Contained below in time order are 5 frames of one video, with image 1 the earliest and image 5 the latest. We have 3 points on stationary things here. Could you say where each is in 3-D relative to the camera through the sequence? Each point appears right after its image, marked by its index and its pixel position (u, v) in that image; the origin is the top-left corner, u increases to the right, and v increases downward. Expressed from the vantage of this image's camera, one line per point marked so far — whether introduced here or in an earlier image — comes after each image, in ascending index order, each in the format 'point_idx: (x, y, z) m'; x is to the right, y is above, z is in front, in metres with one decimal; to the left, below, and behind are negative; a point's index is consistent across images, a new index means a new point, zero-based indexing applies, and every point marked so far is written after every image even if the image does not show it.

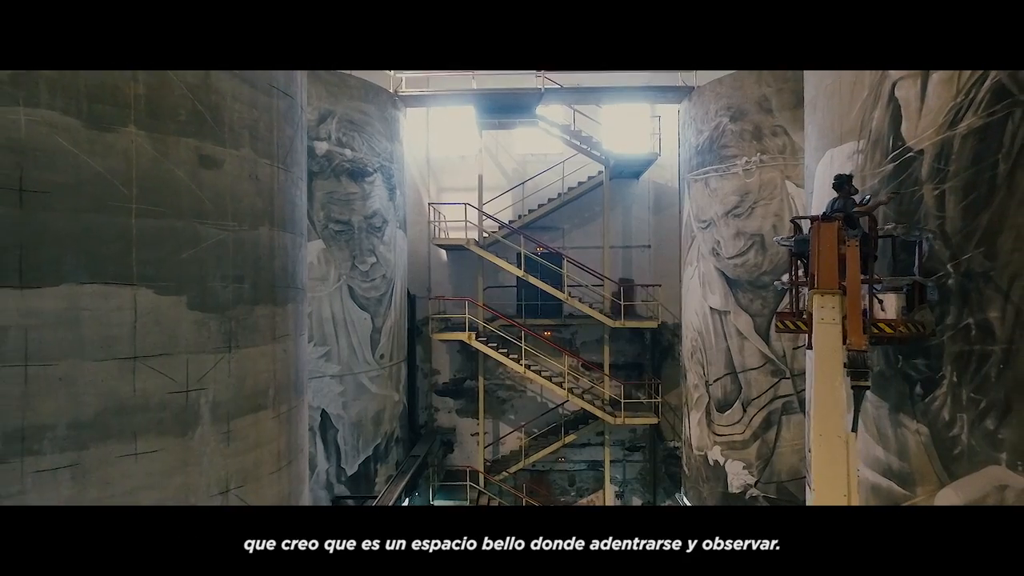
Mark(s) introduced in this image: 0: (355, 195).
0: (-2.3, +1.4, +8.9) m
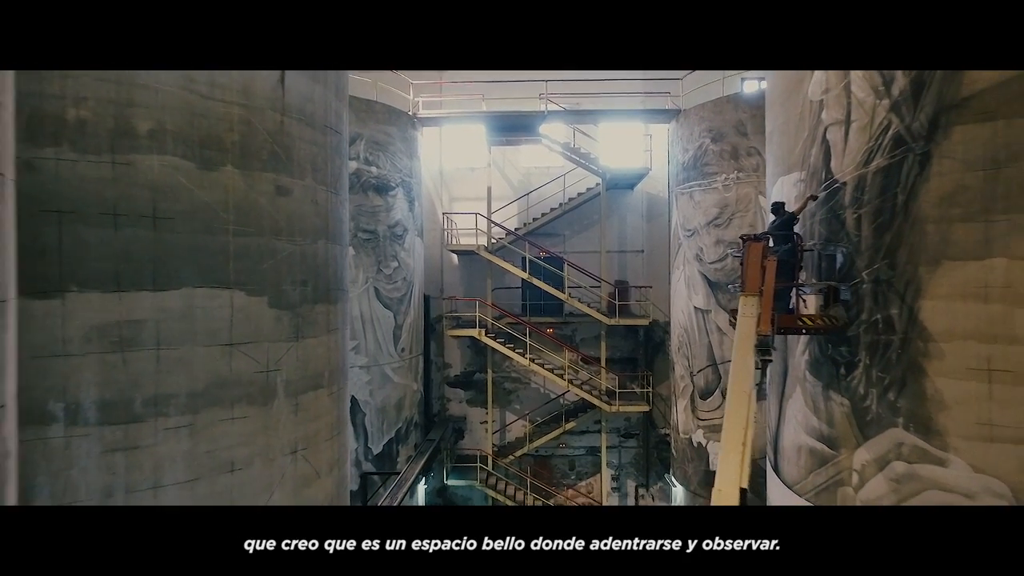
0: (-2.2, +1.3, +10.0) m
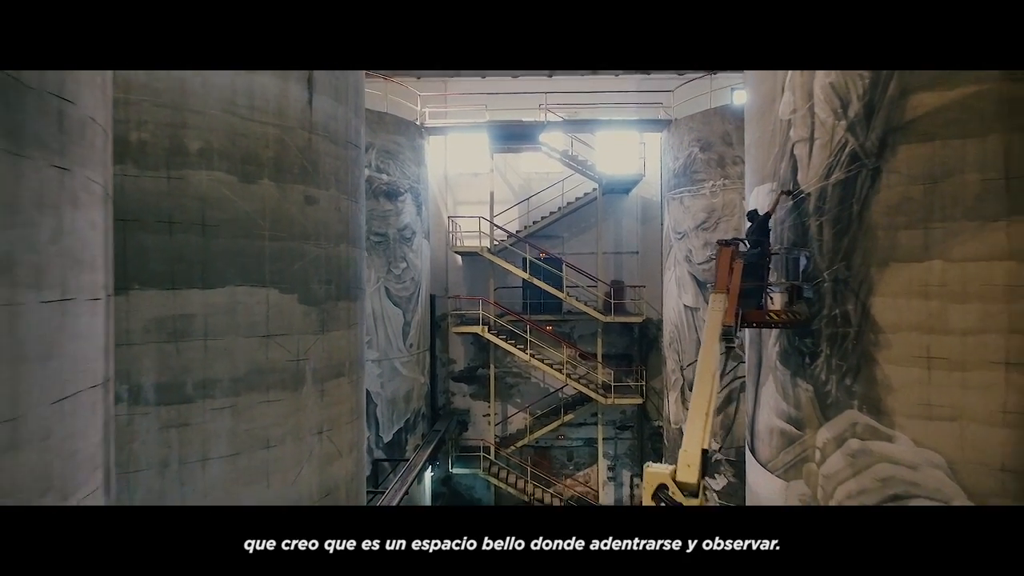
0: (-2.2, +1.4, +10.7) m
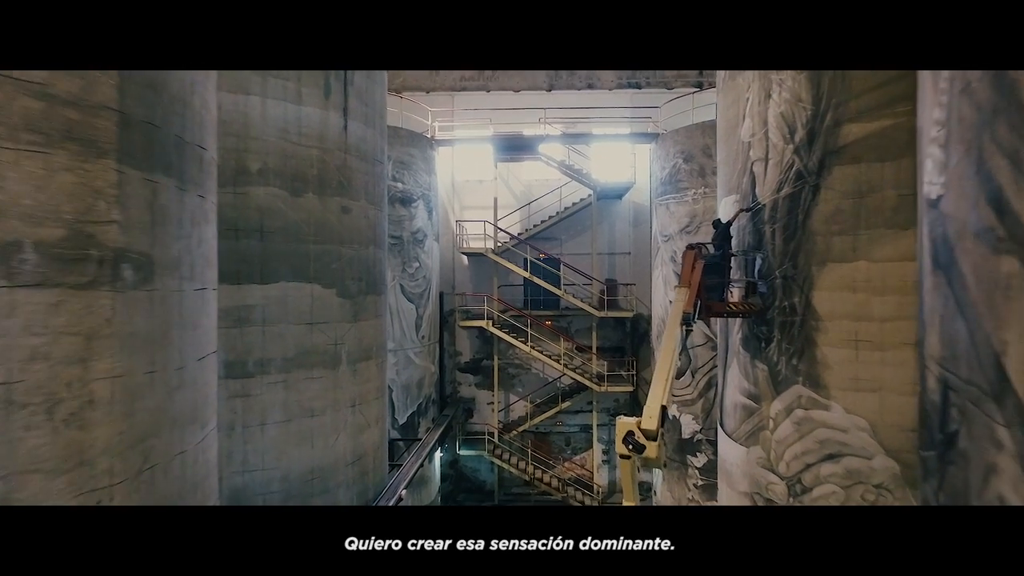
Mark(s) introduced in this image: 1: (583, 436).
0: (-2.1, +1.4, +11.9) m
1: (+1.8, -3.7, +15.1) m
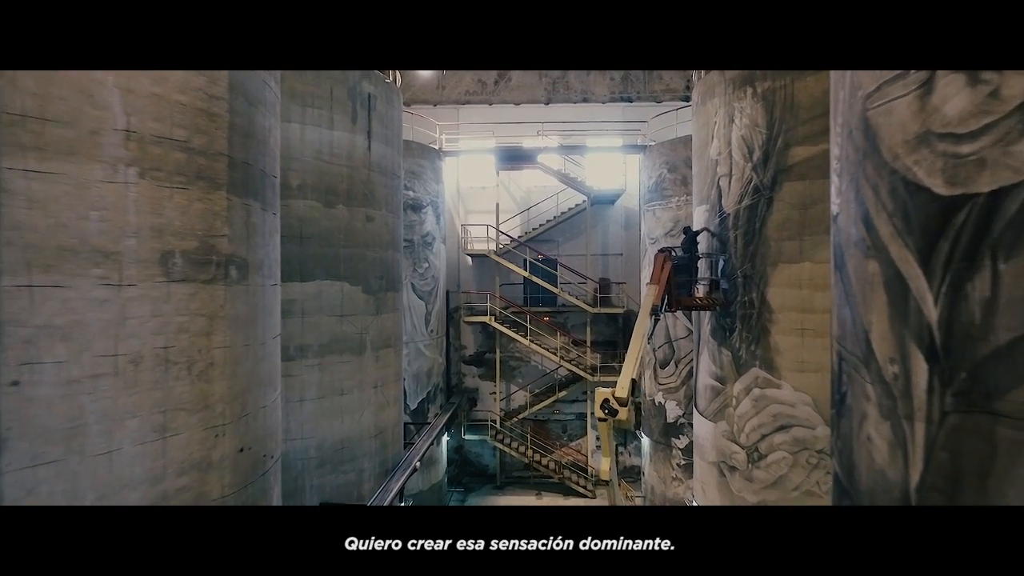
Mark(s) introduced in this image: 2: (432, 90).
0: (-2.1, +1.5, +13.1) m
1: (+1.8, -3.7, +16.3) m
2: (-2.1, +5.1, +15.6) m
